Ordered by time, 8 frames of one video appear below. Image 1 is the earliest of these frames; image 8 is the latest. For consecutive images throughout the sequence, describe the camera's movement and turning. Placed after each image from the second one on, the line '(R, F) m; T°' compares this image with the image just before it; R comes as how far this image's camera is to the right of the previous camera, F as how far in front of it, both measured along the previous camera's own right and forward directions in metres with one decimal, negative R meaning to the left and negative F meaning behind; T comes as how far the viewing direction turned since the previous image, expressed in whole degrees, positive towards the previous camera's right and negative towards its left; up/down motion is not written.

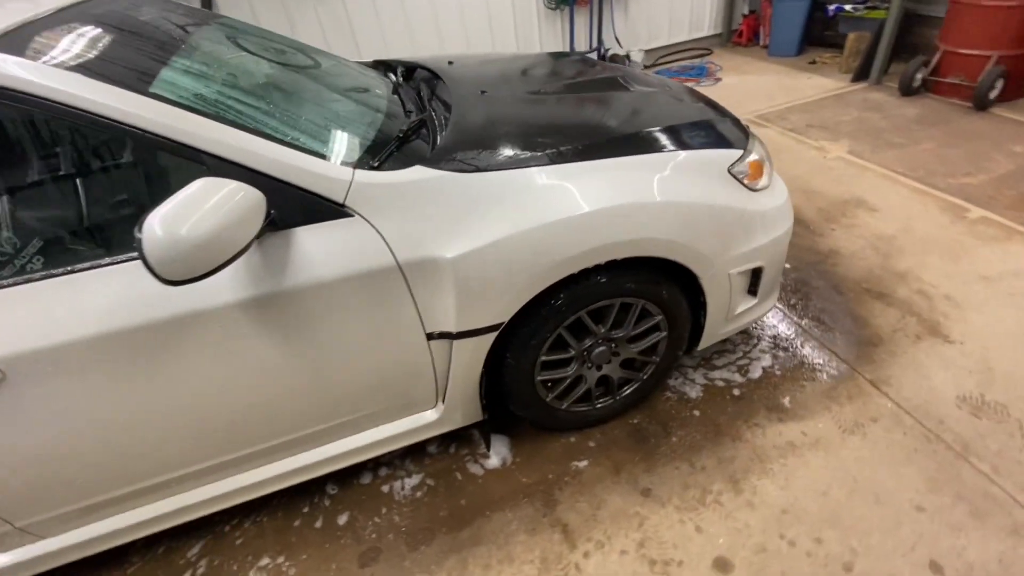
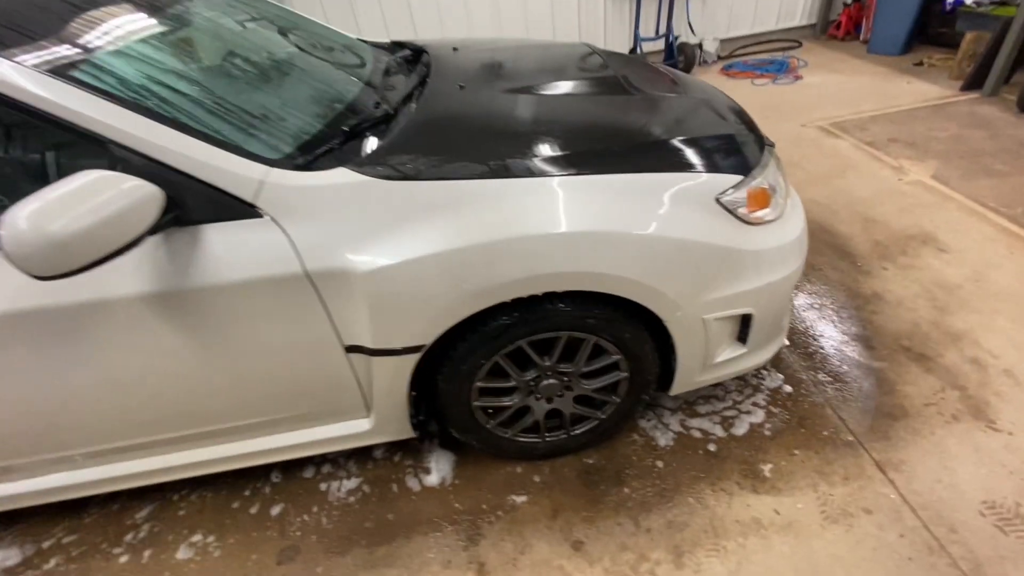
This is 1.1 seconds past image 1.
(+0.4, +0.2) m; -8°
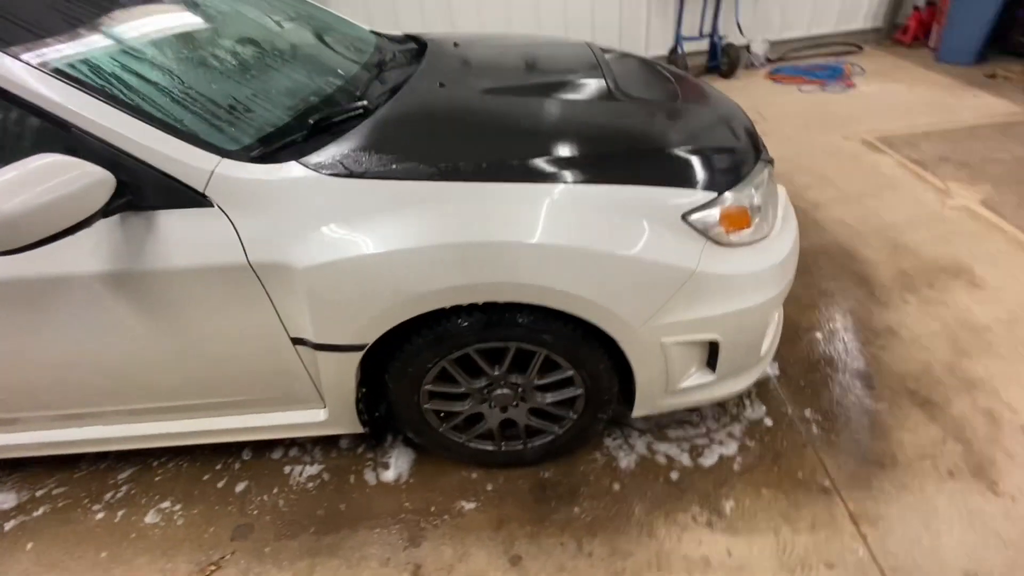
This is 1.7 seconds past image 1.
(+0.3, 0.0) m; -5°
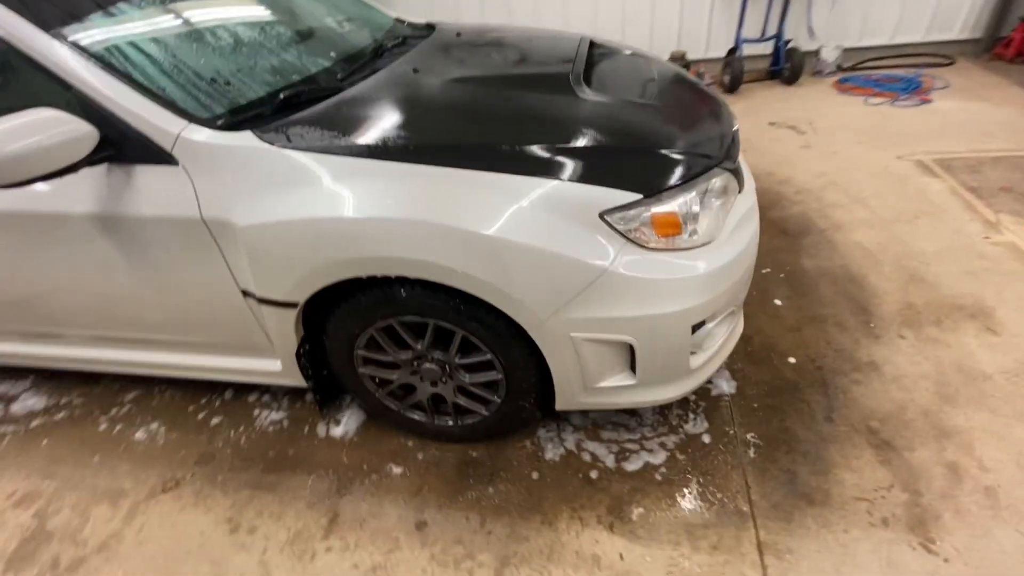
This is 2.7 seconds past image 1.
(+0.4, 0.0) m; -8°
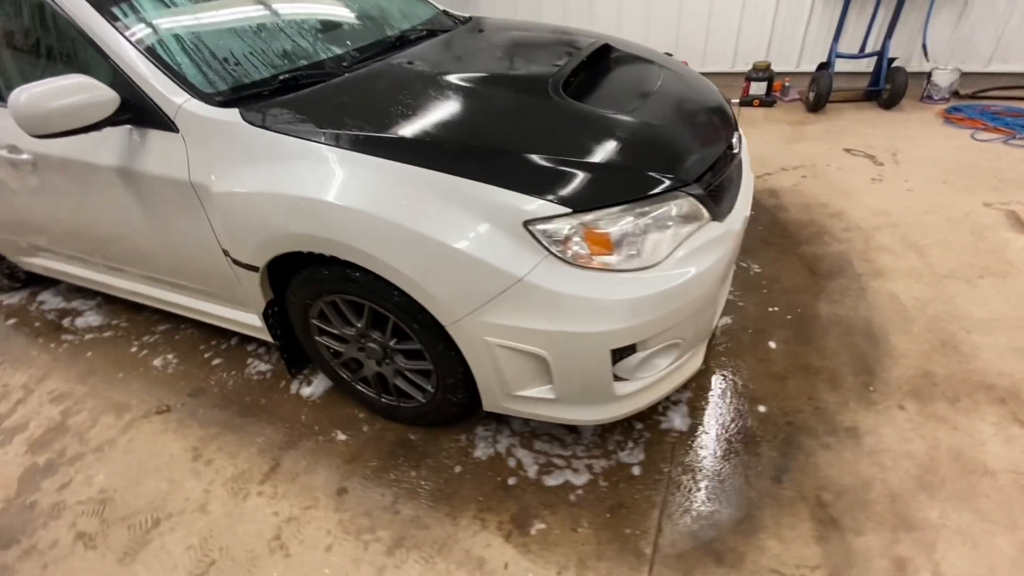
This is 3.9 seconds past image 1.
(+0.4, 0.0) m; -10°
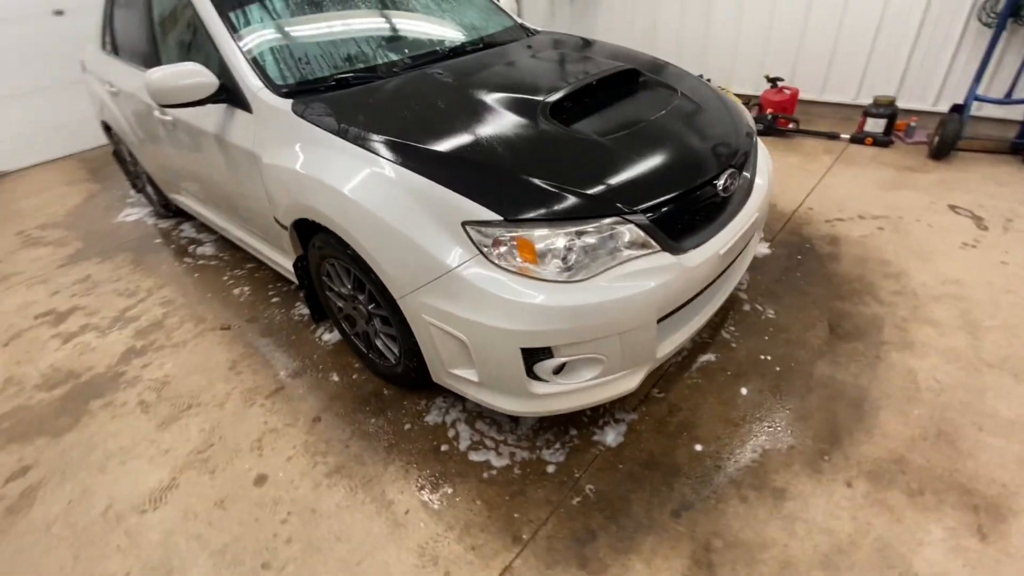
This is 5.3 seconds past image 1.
(+0.5, -0.1) m; -14°
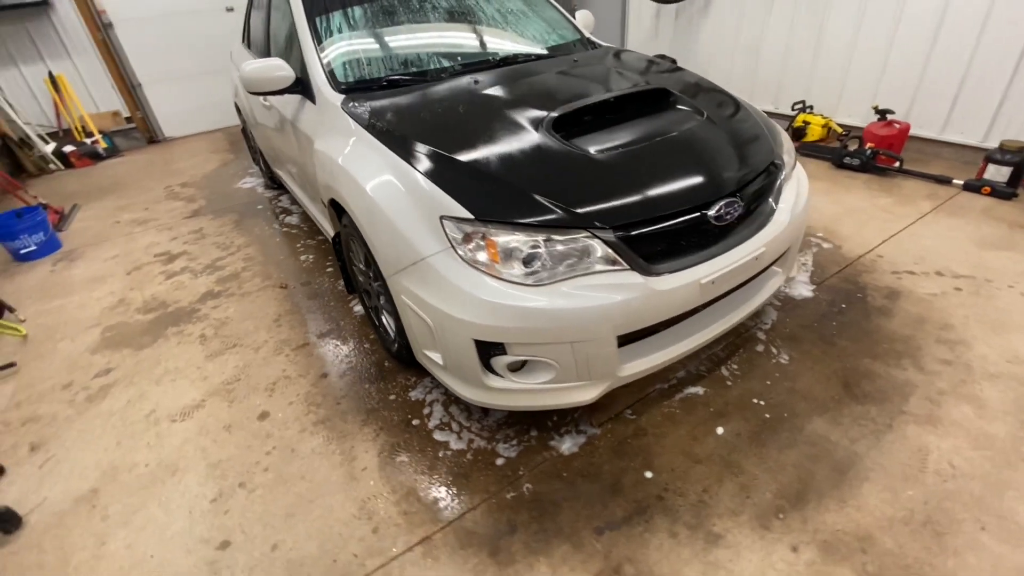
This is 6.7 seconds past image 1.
(+0.4, 0.0) m; -12°
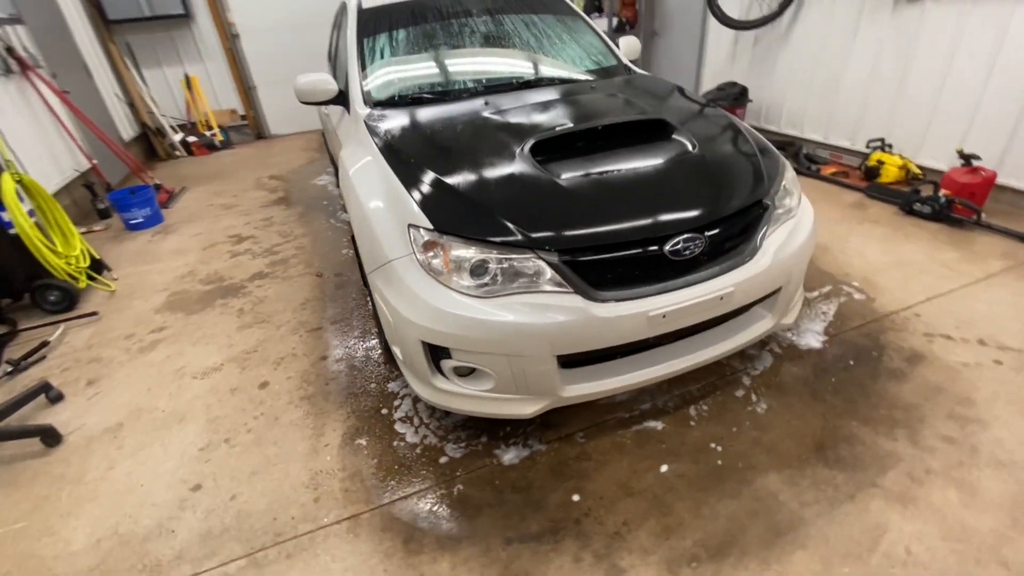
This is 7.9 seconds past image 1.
(+0.4, -0.1) m; -10°
